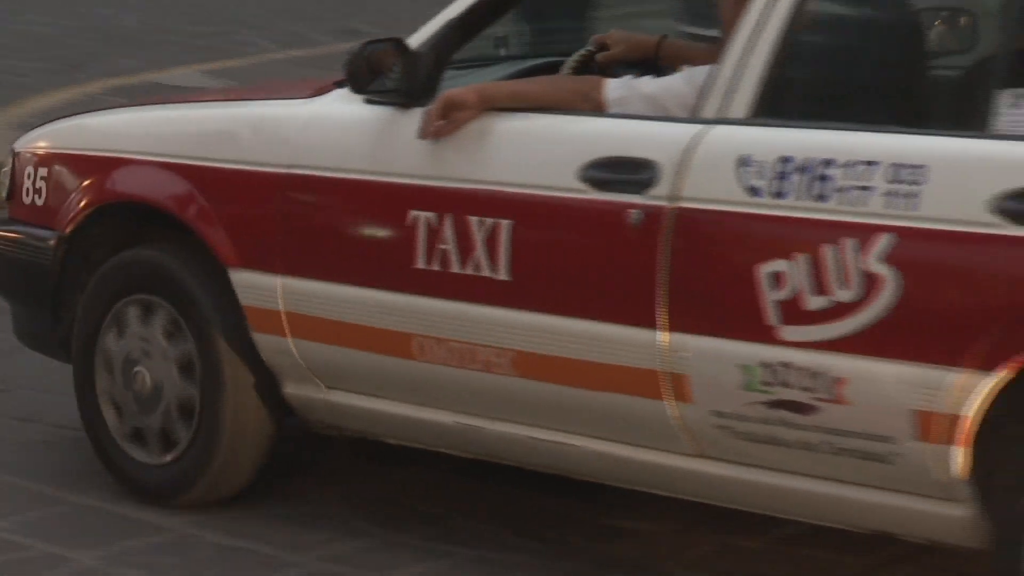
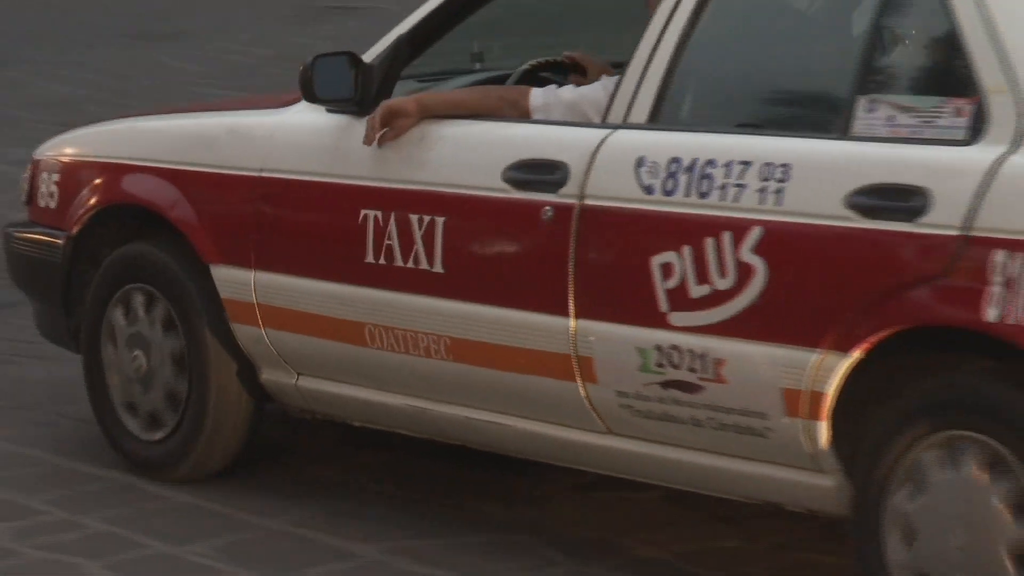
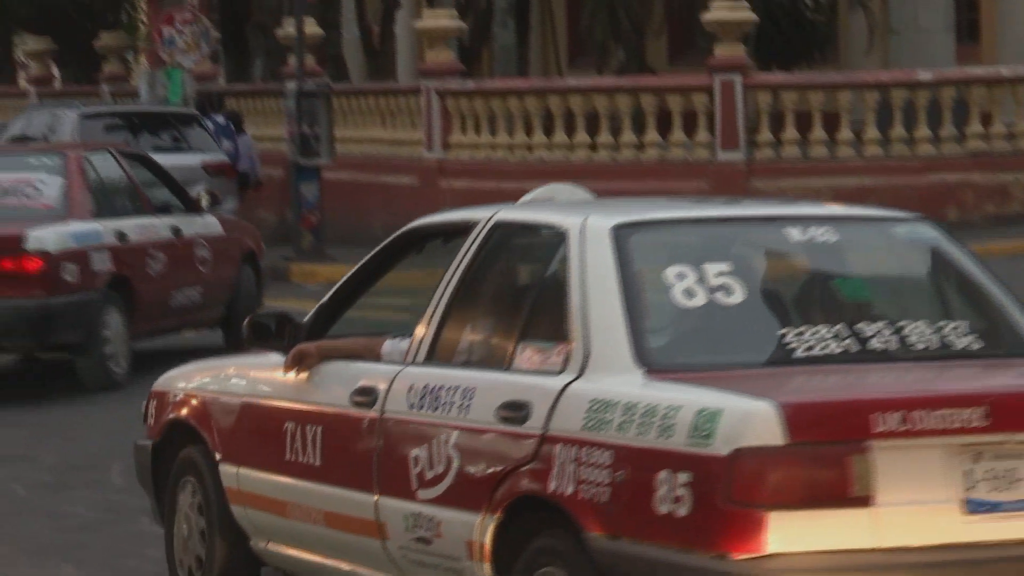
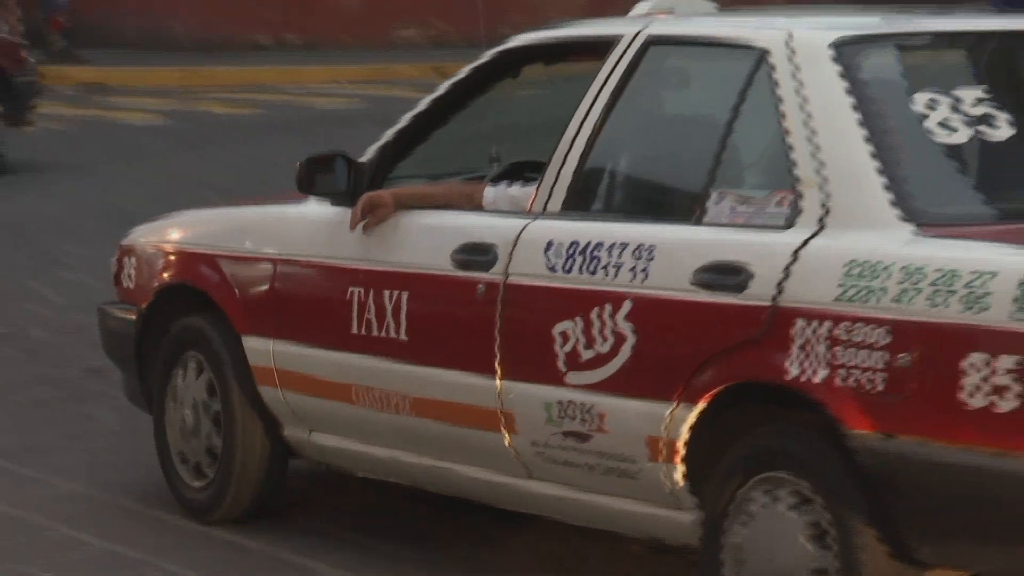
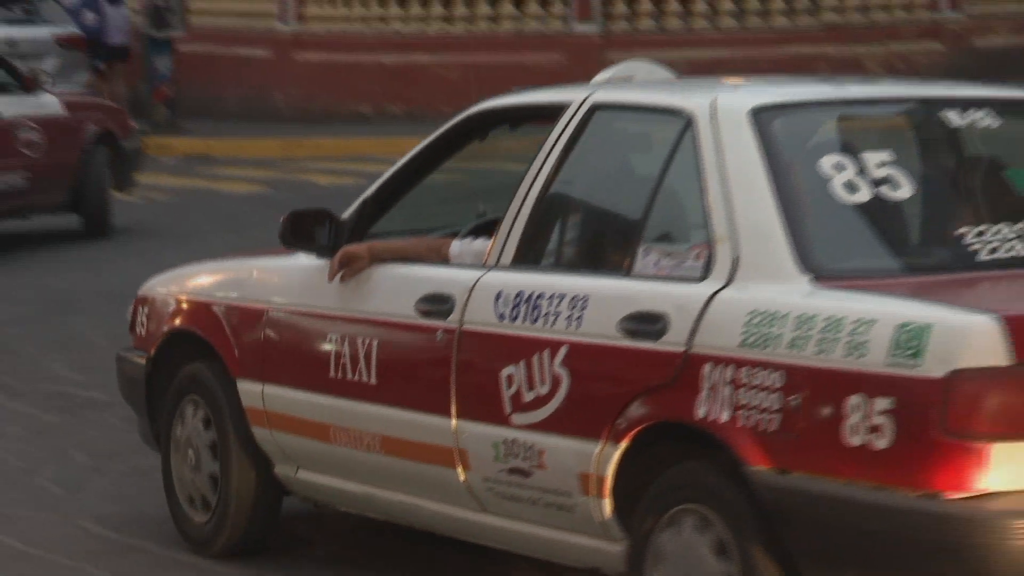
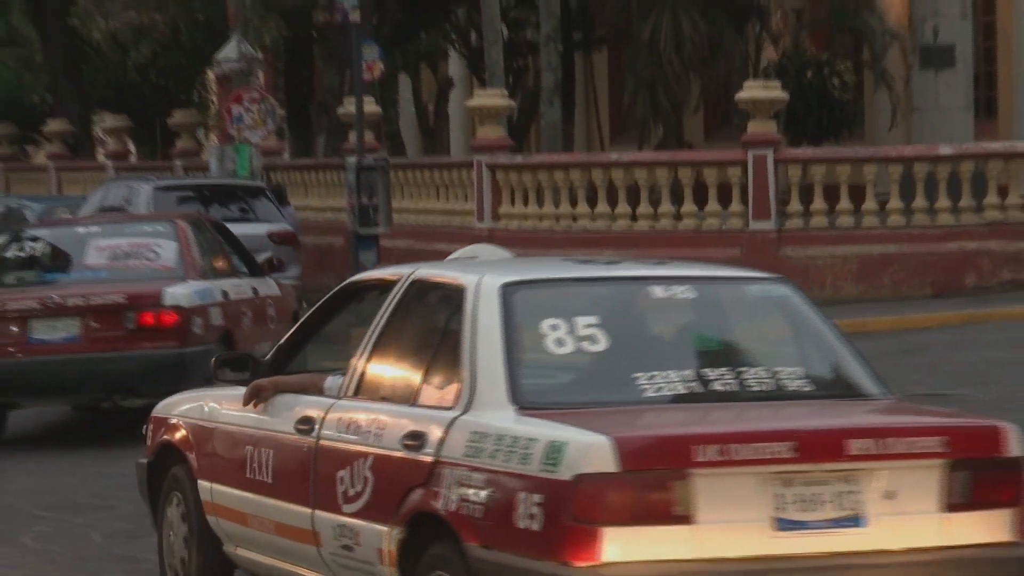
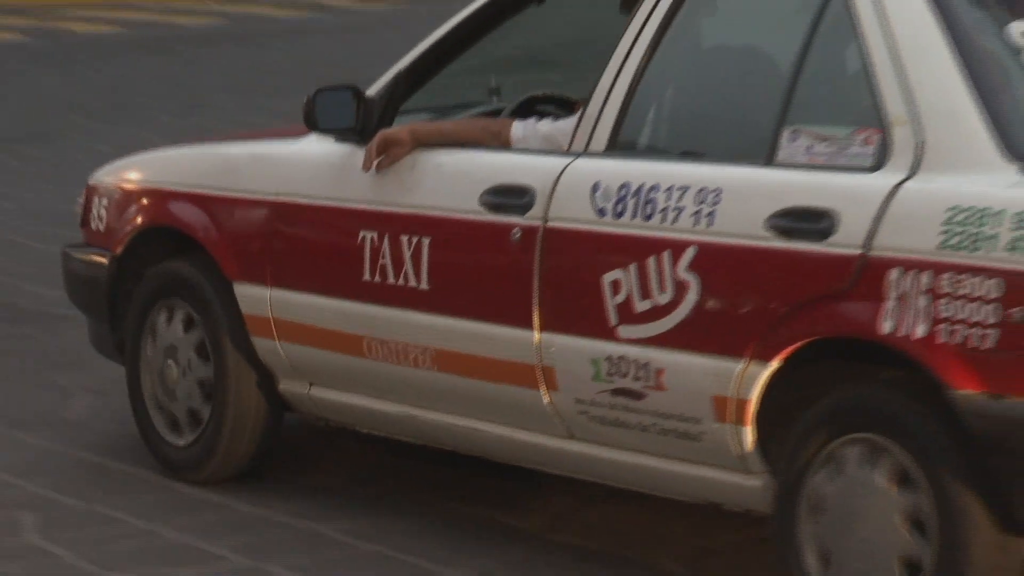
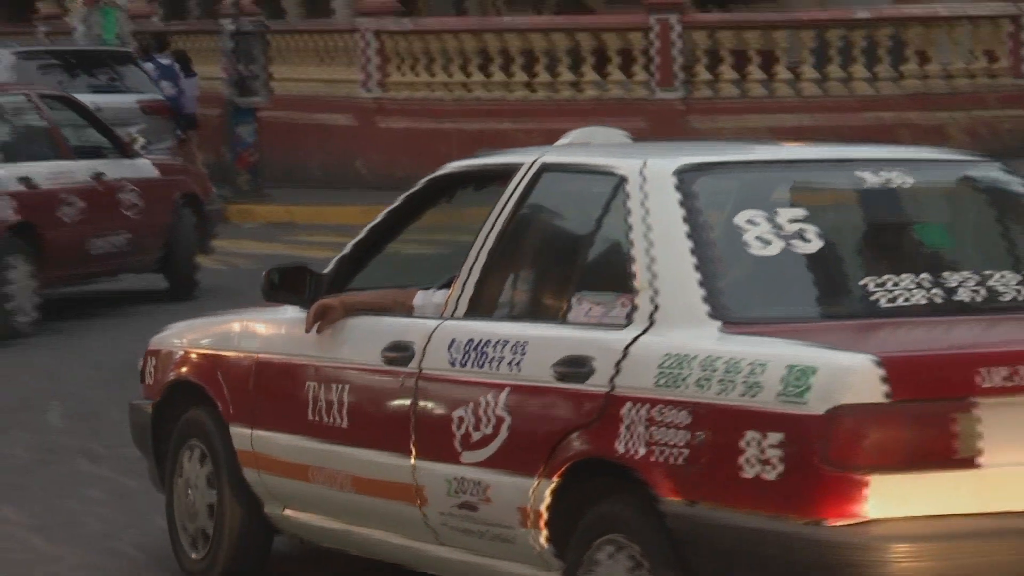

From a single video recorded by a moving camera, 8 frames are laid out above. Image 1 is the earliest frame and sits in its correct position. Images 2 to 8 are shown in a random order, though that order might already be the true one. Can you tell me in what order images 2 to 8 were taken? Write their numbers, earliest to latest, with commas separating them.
2, 7, 4, 5, 8, 3, 6
